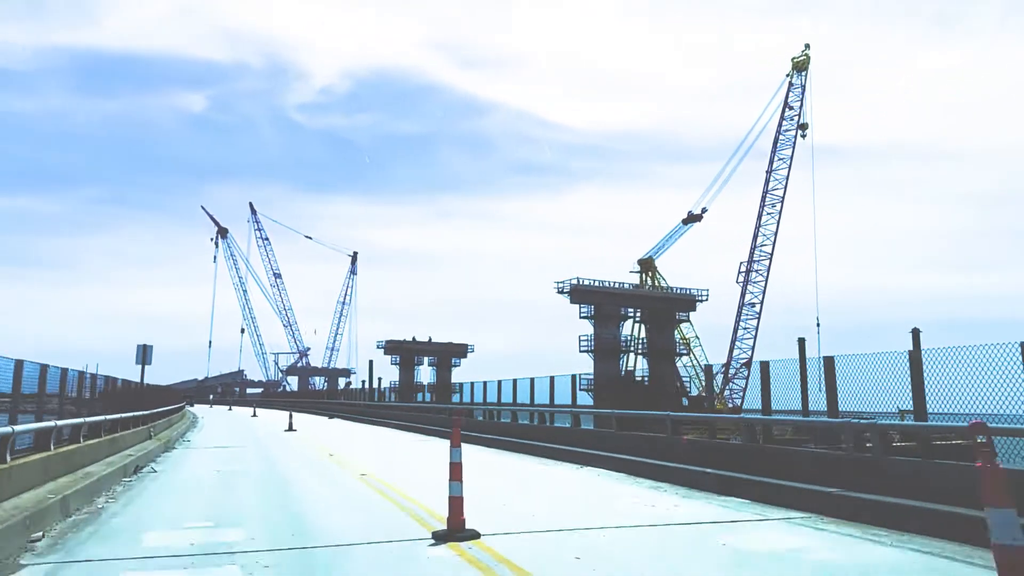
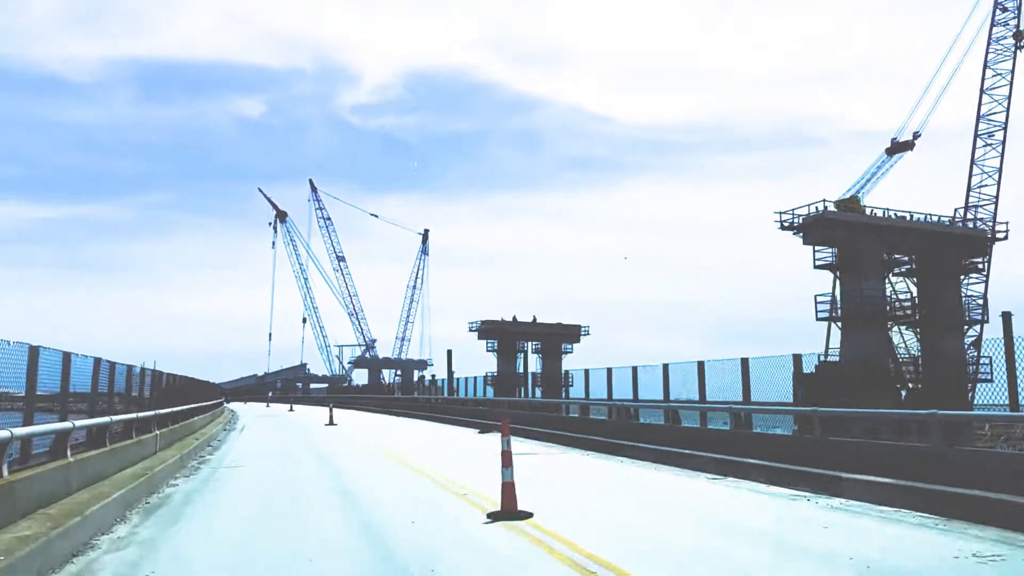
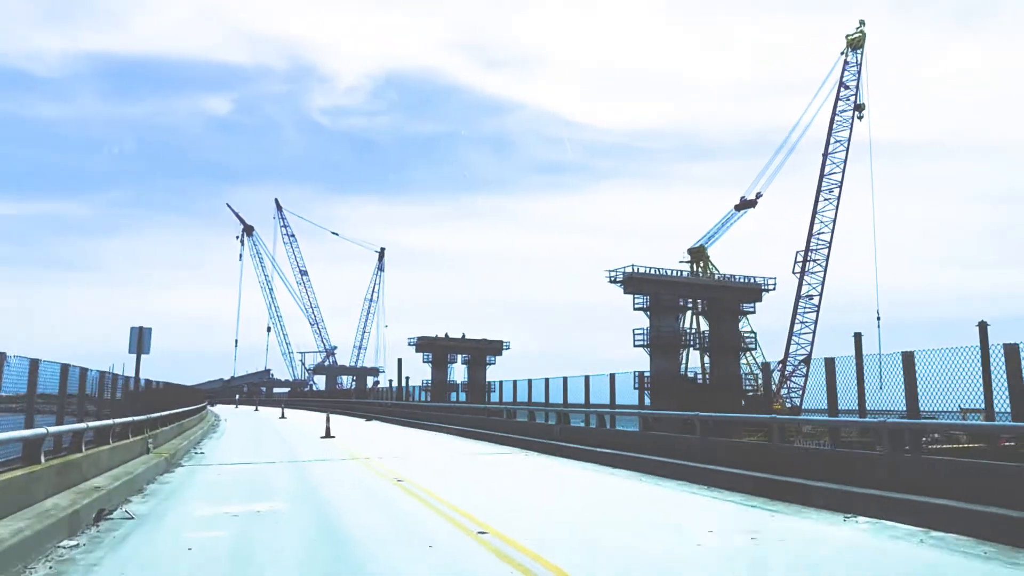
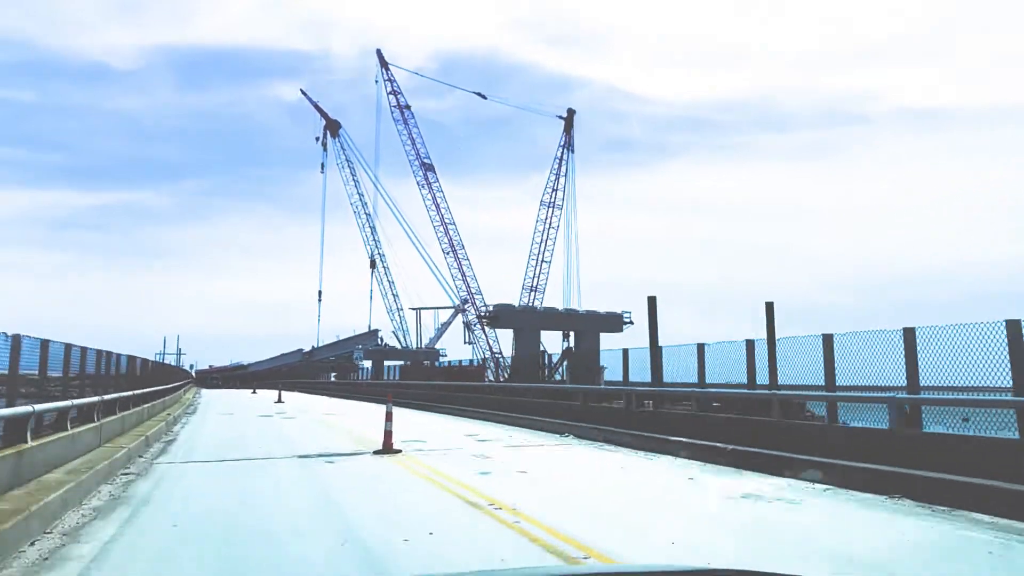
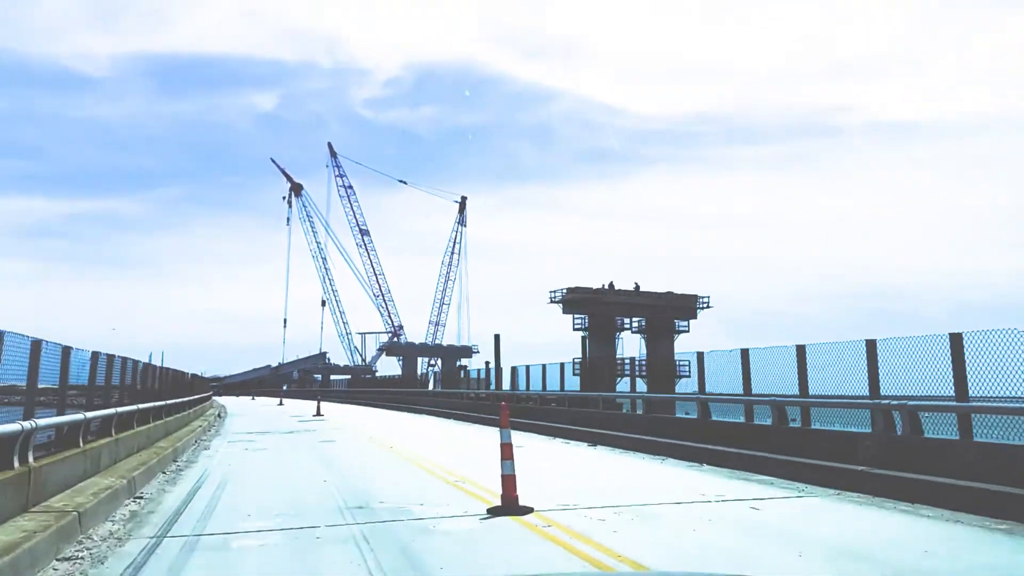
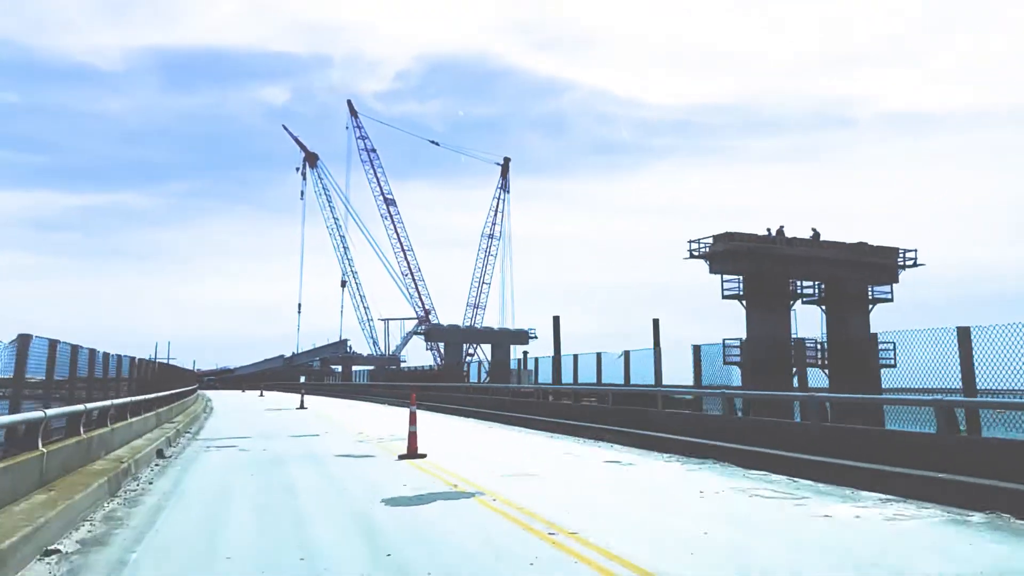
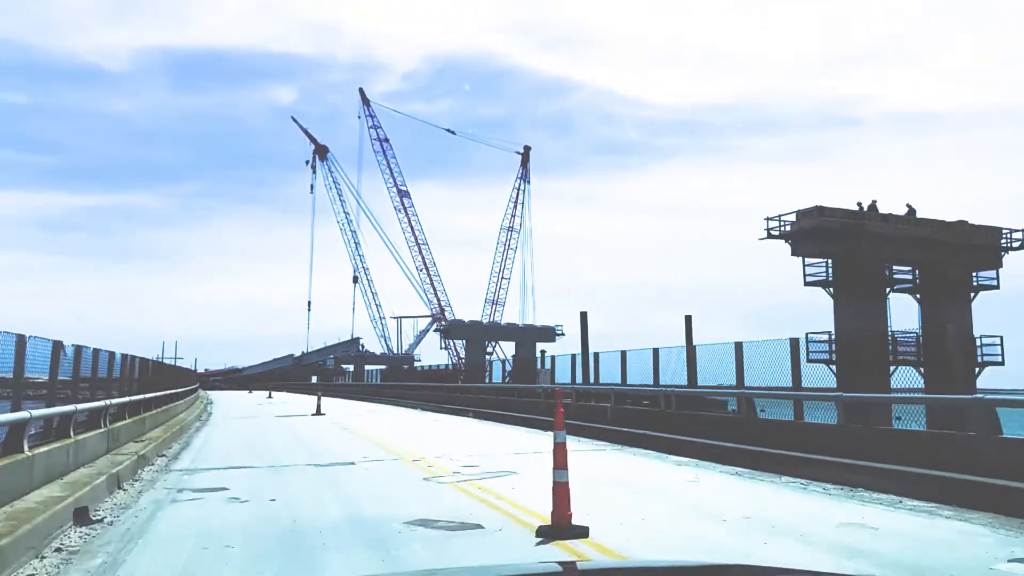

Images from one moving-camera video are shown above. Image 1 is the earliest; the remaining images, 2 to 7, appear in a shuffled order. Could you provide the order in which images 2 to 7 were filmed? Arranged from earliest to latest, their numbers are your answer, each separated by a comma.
3, 2, 5, 6, 7, 4
